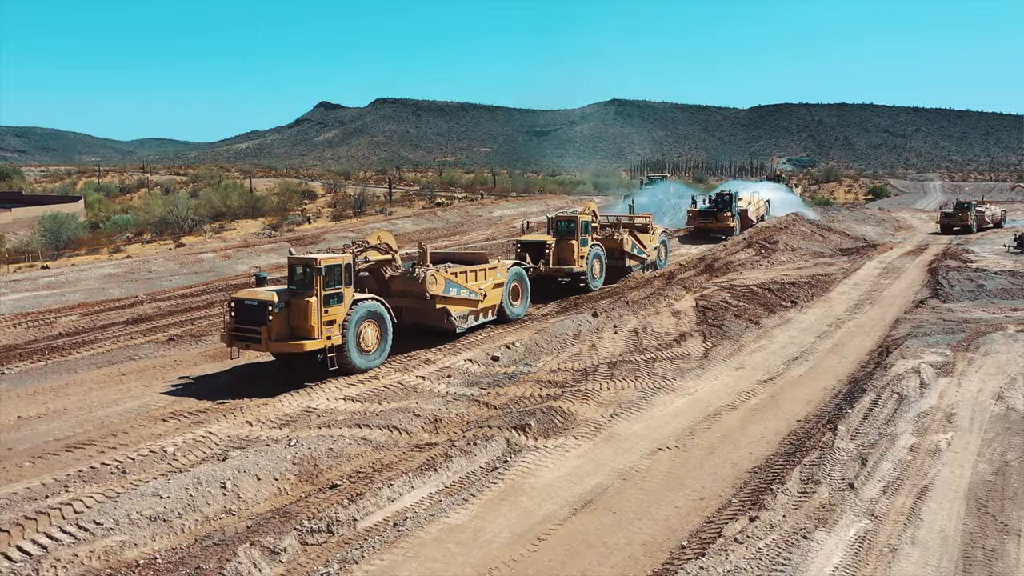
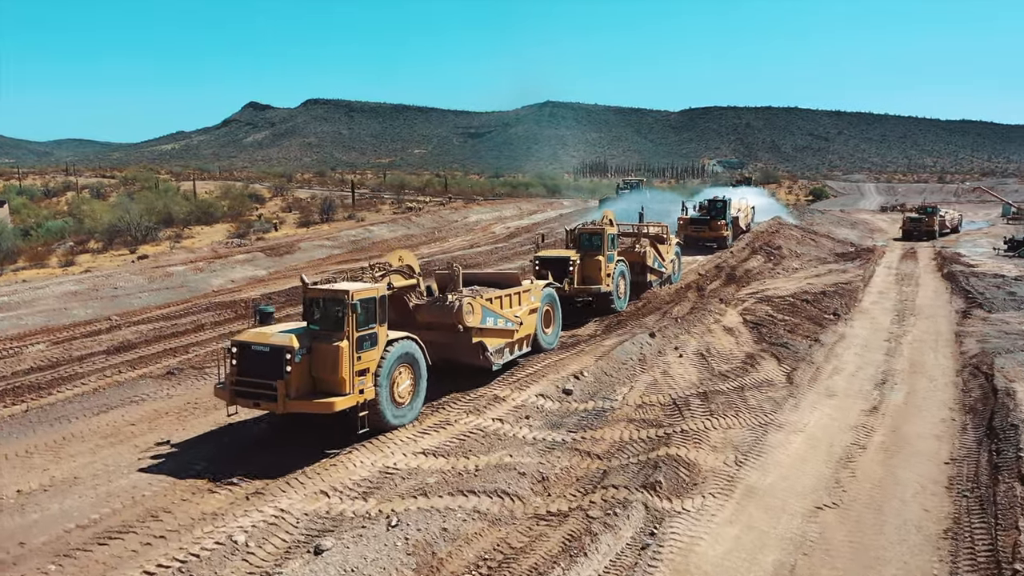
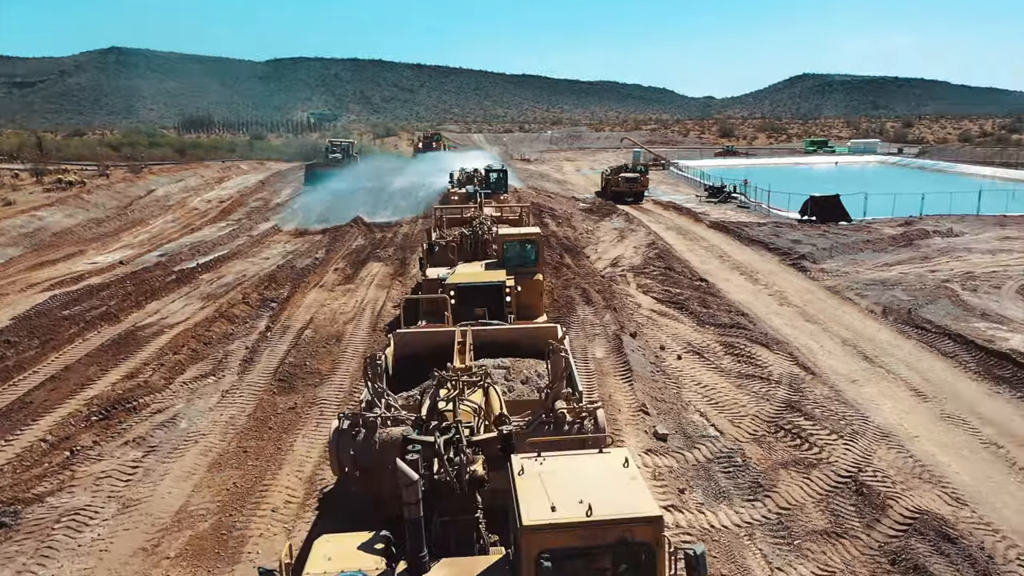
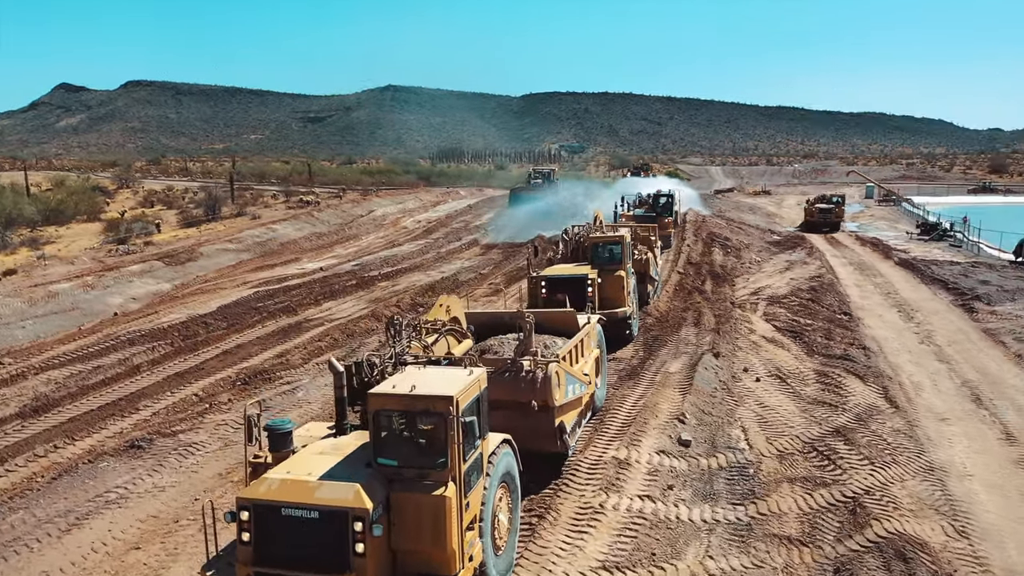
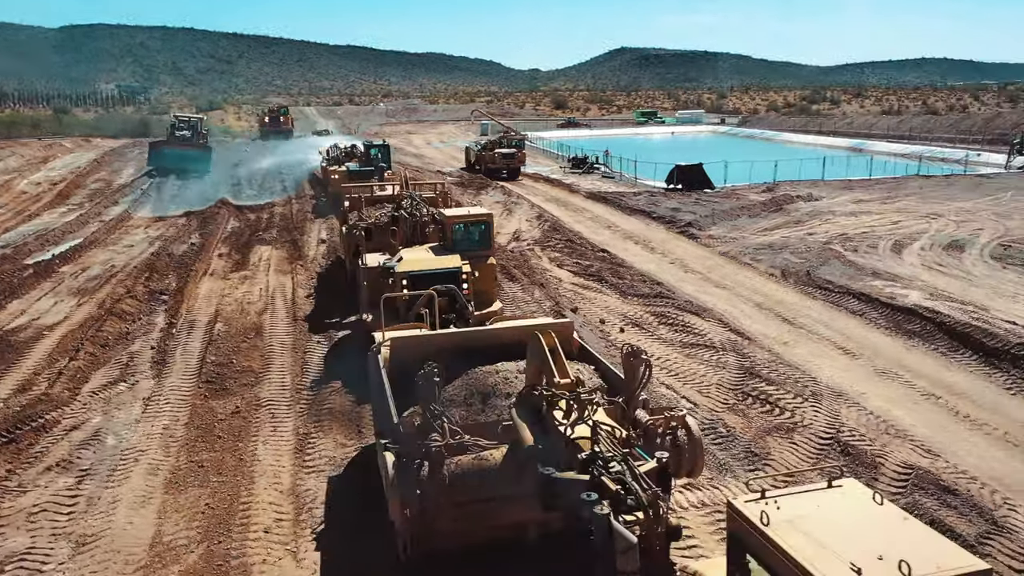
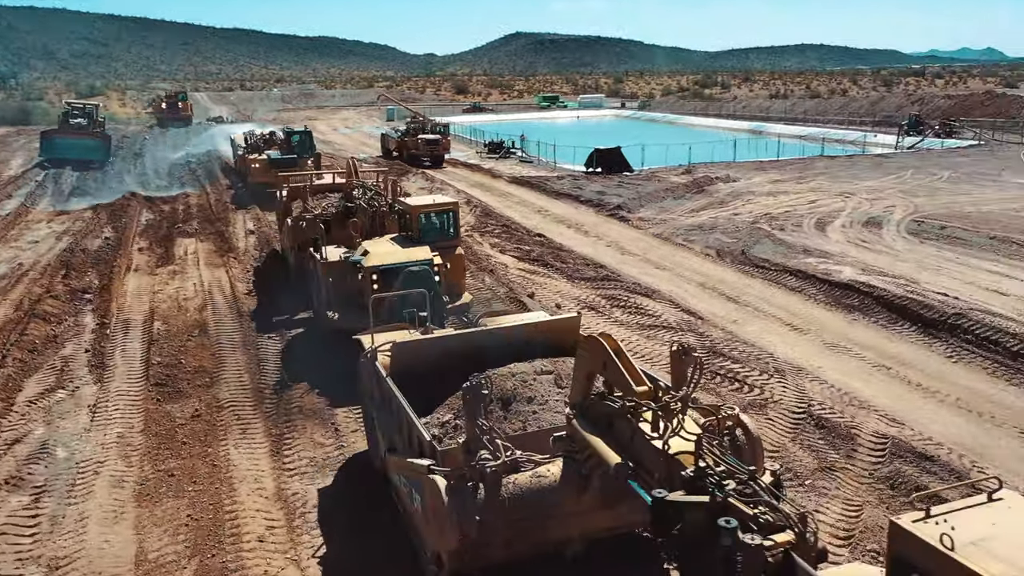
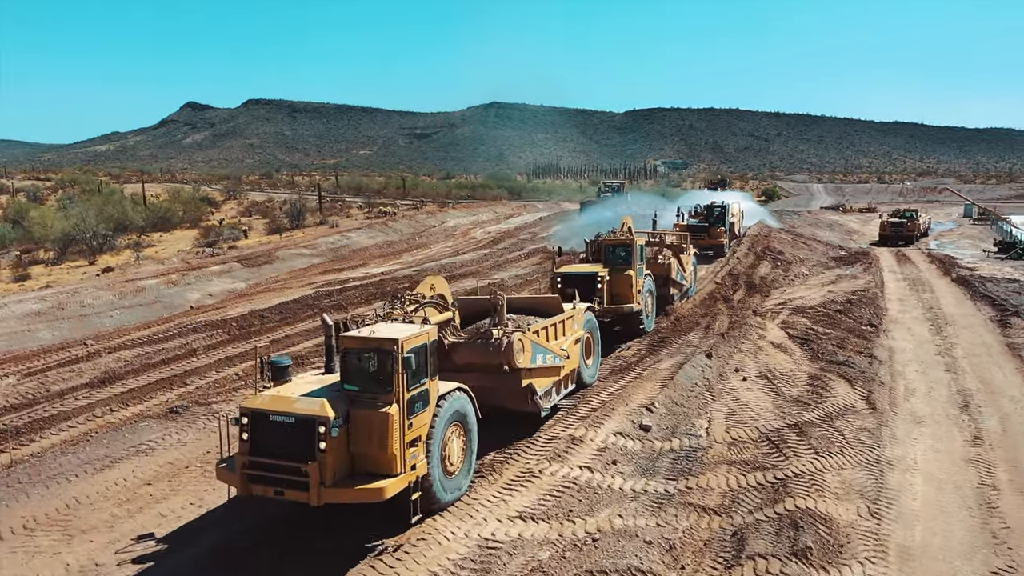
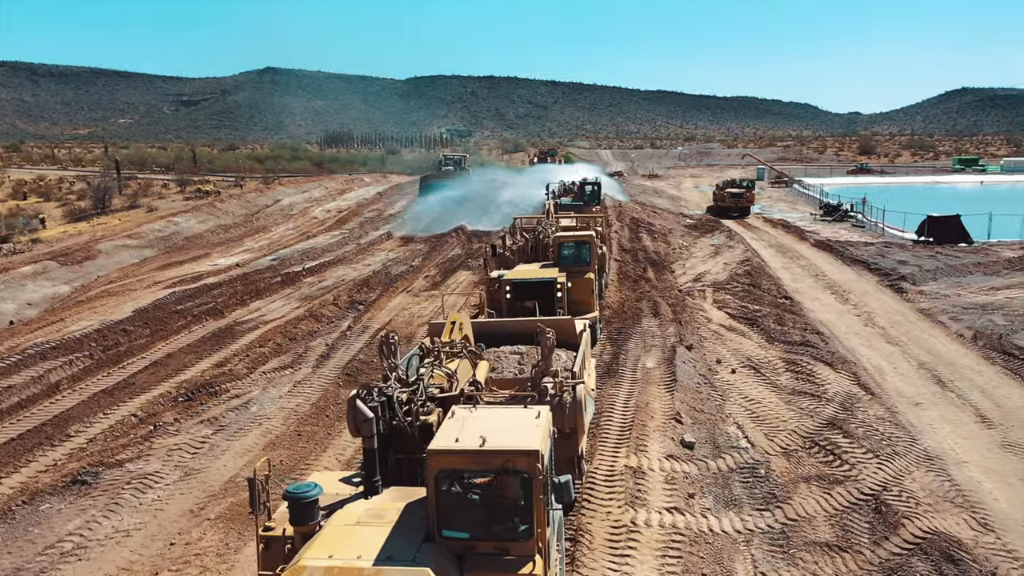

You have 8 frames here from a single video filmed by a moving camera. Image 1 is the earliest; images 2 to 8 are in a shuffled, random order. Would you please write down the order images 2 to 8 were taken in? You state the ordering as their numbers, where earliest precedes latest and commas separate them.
2, 7, 4, 8, 3, 5, 6
